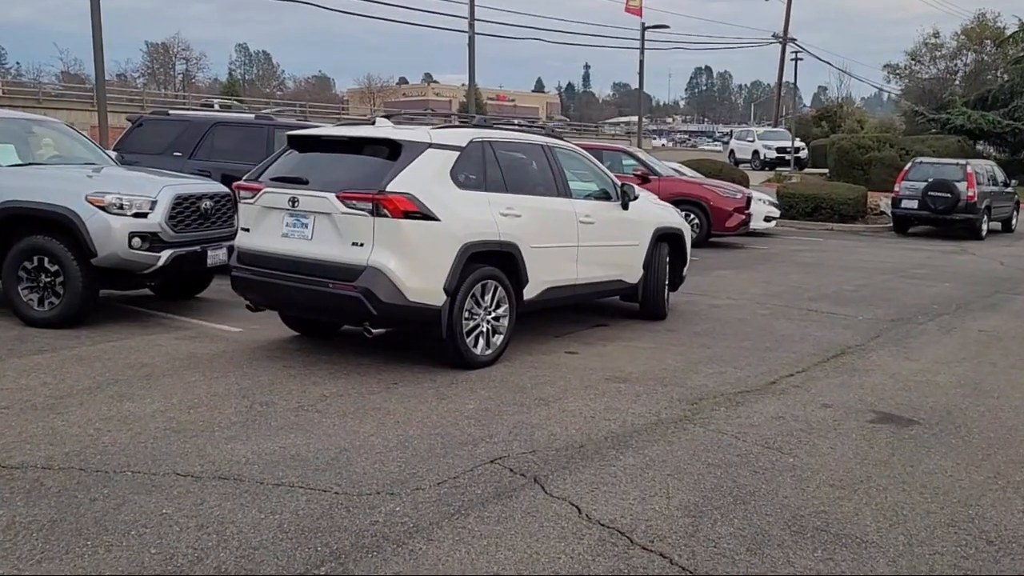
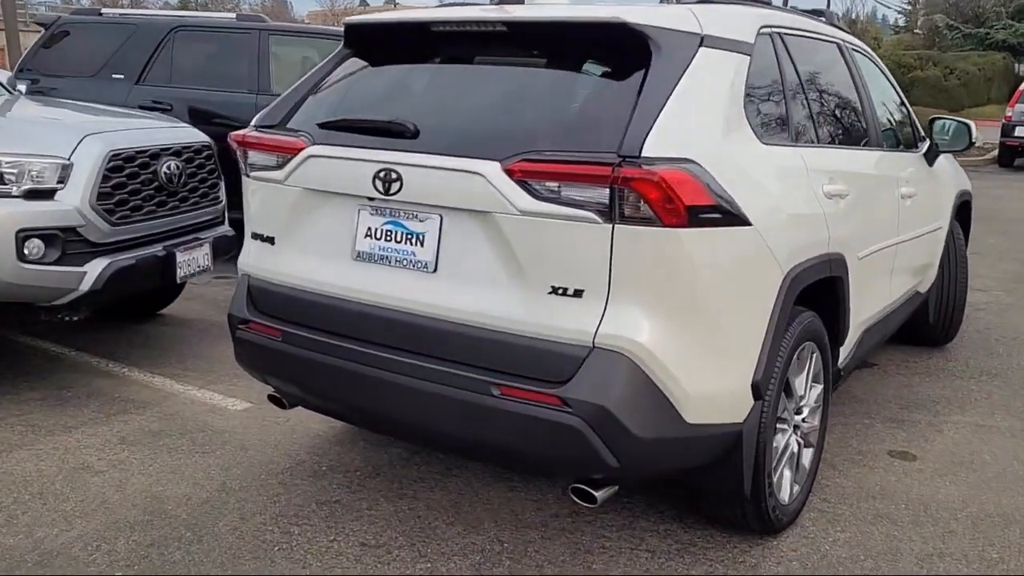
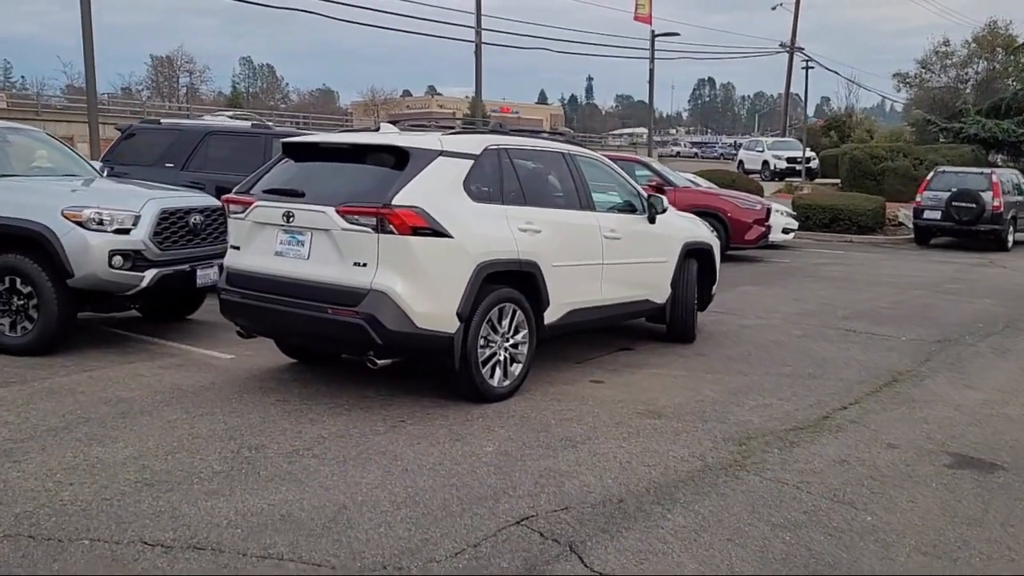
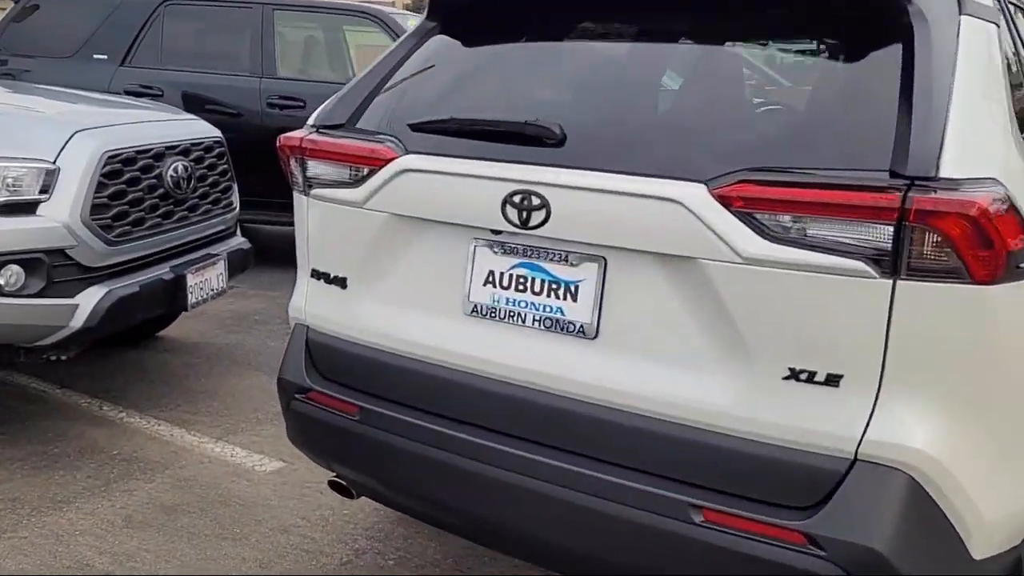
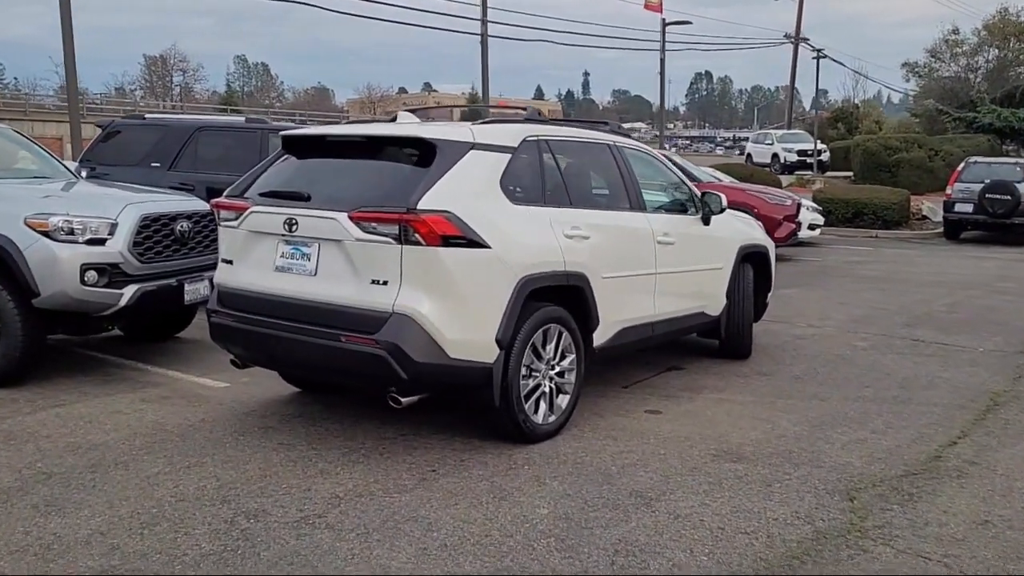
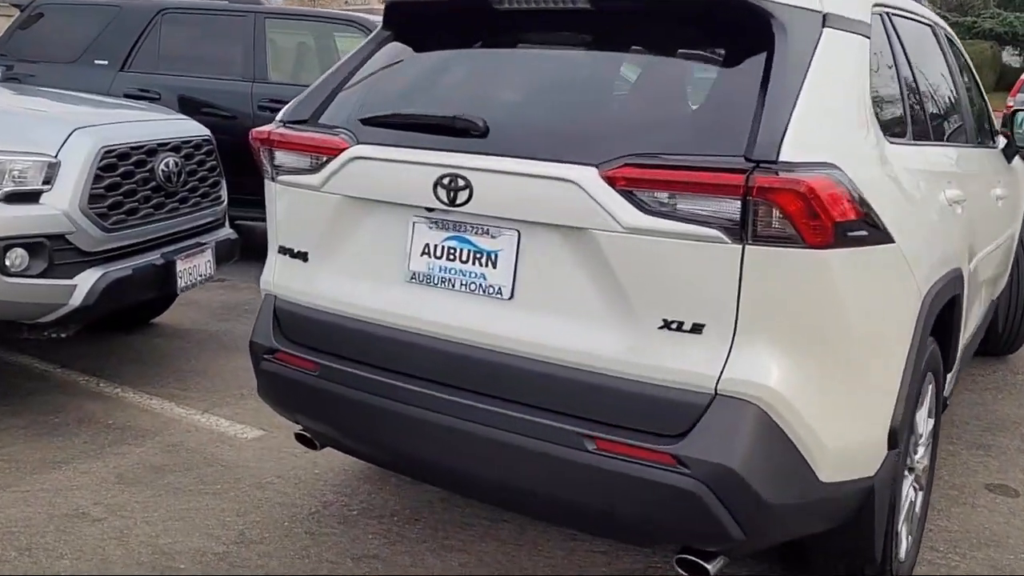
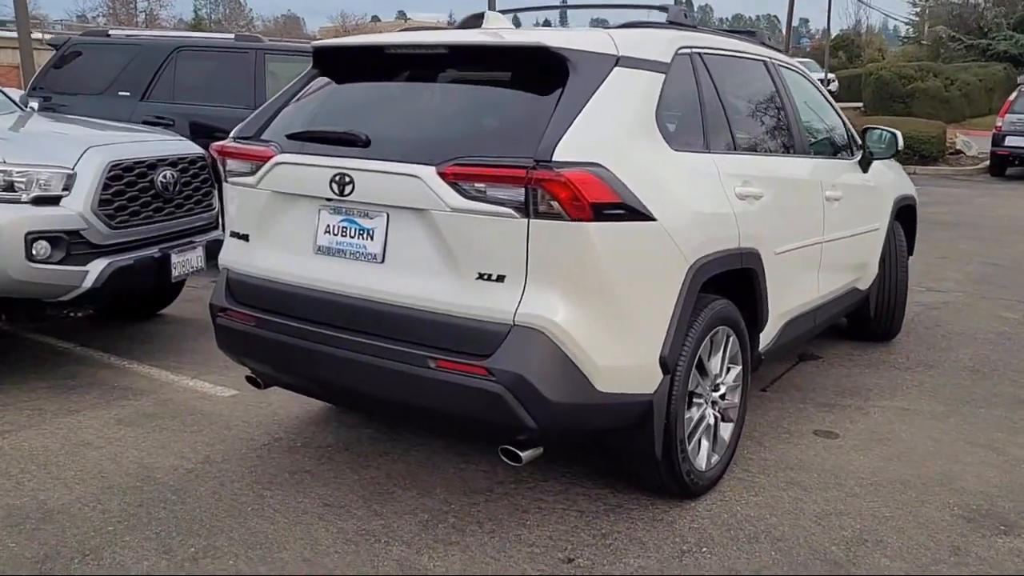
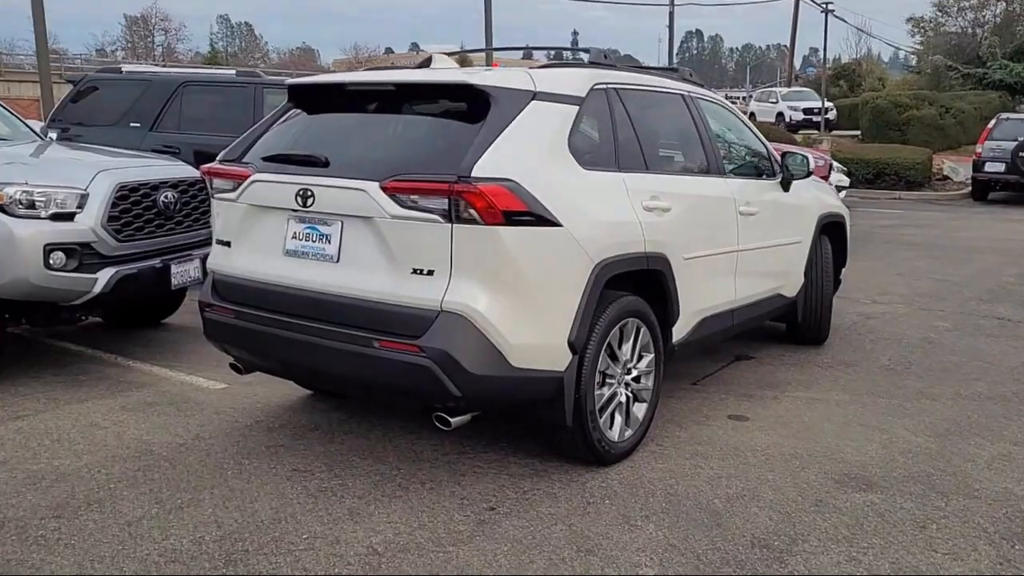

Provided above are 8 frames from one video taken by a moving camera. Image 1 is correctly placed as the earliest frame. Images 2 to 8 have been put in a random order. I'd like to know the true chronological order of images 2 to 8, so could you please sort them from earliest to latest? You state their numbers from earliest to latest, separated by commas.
3, 5, 8, 7, 2, 6, 4
